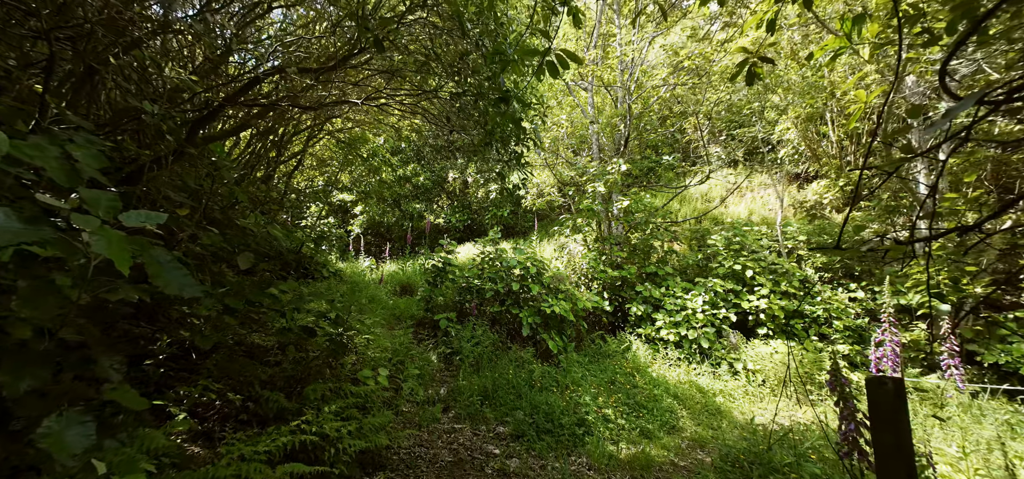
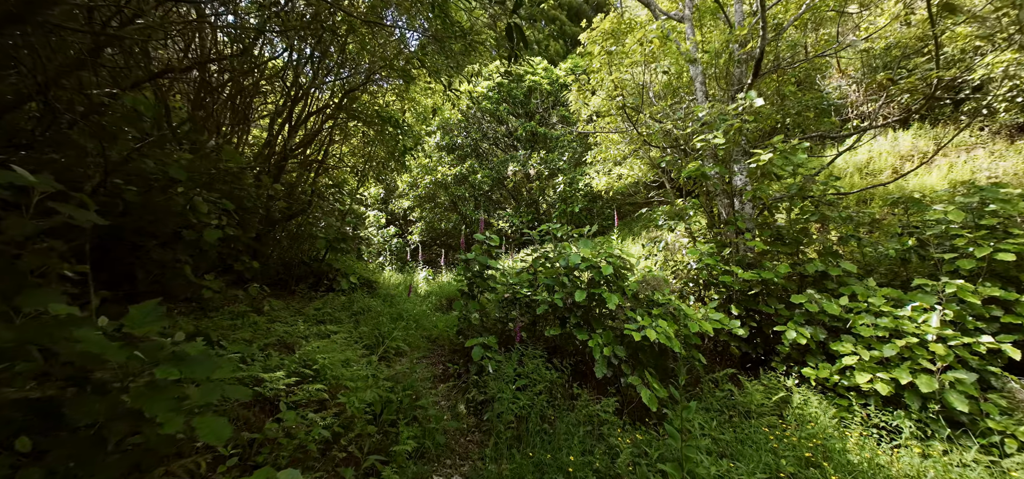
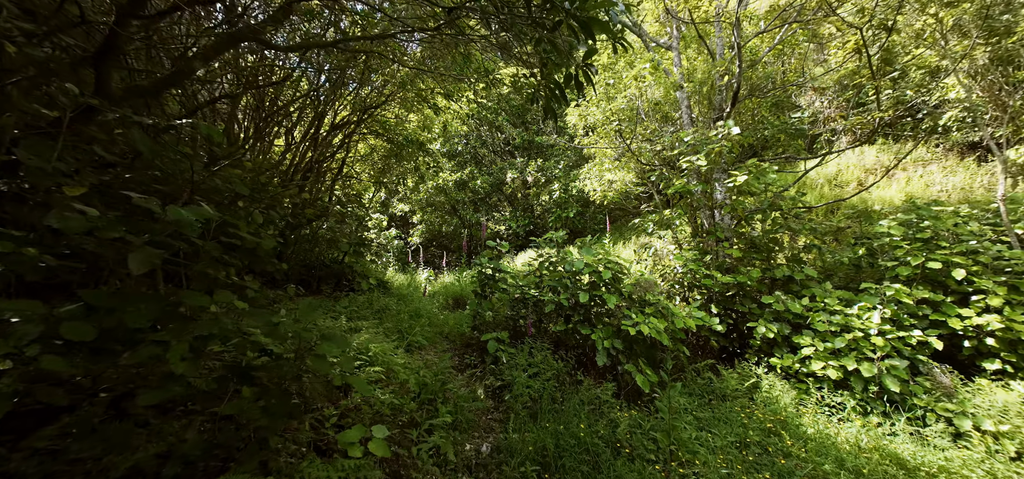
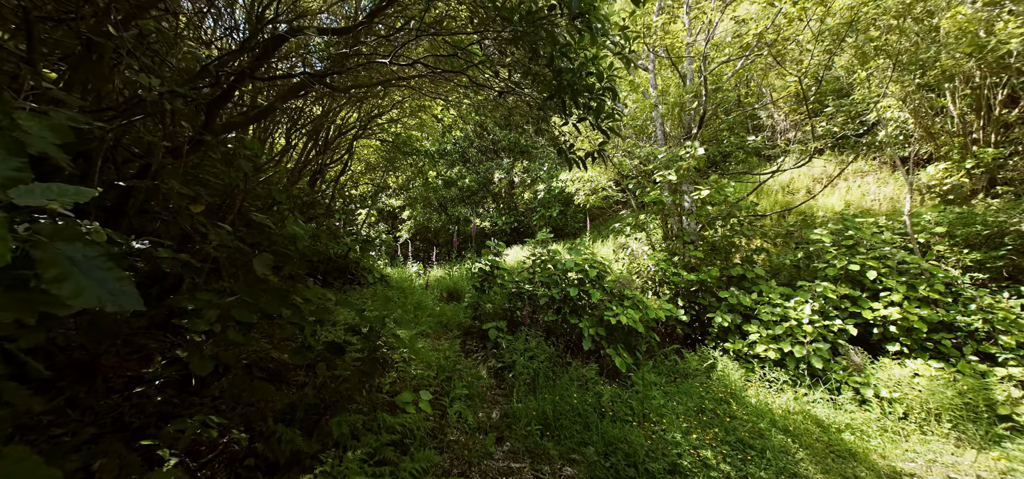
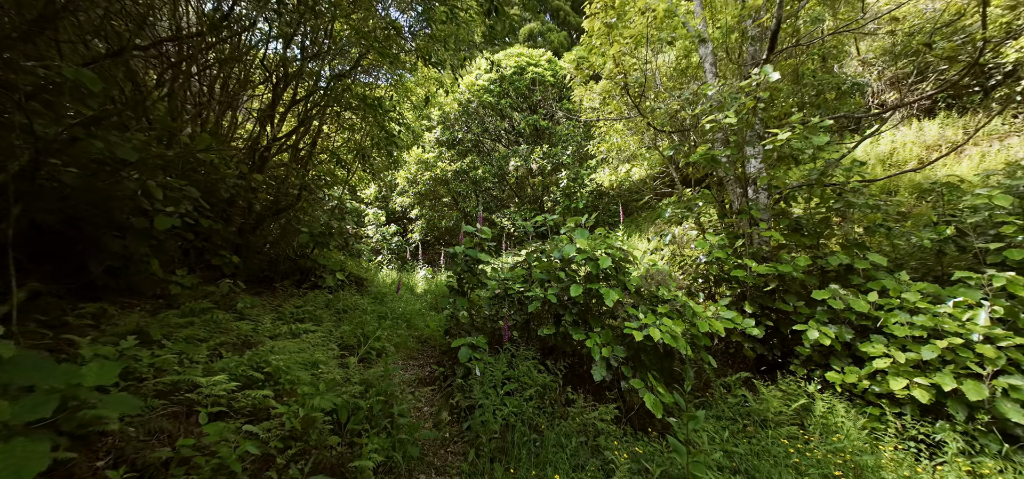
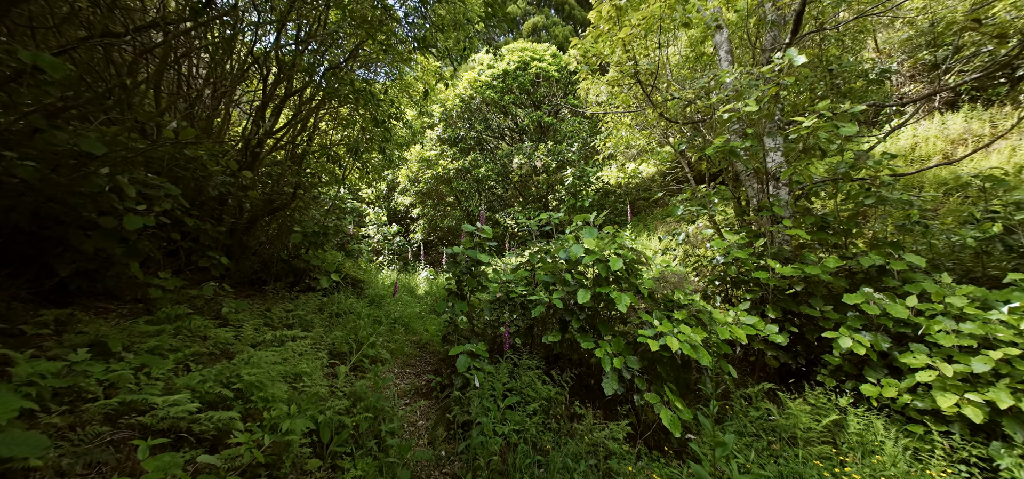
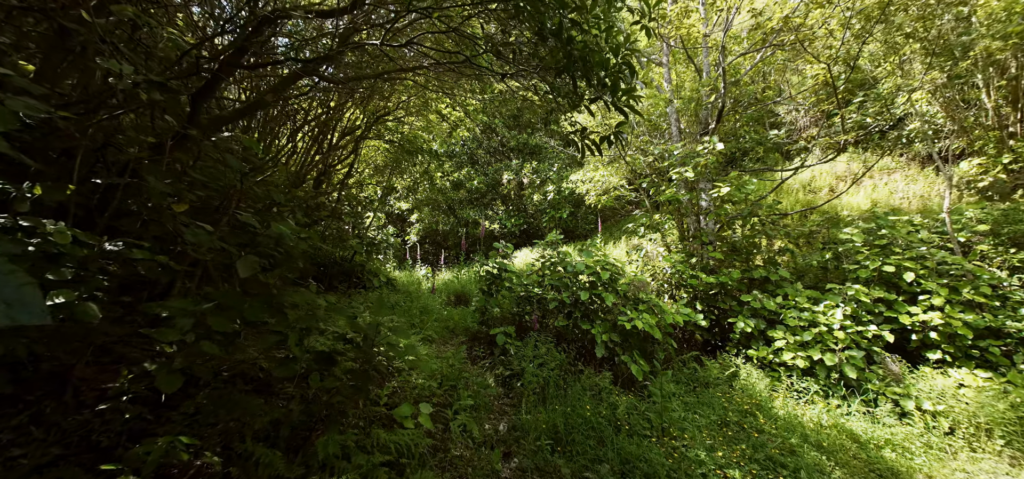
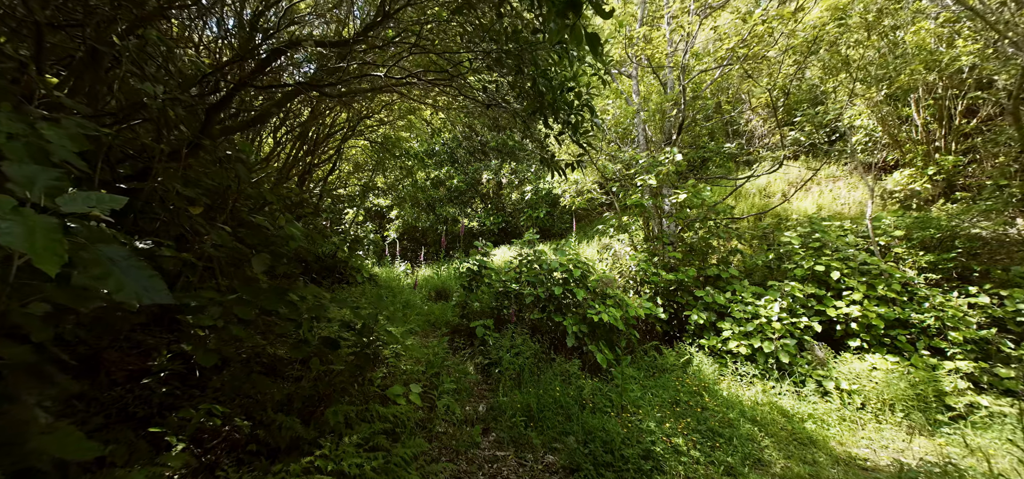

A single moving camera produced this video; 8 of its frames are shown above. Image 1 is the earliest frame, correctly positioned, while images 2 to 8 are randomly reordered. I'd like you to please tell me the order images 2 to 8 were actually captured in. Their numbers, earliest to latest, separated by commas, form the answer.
8, 4, 7, 3, 2, 5, 6
